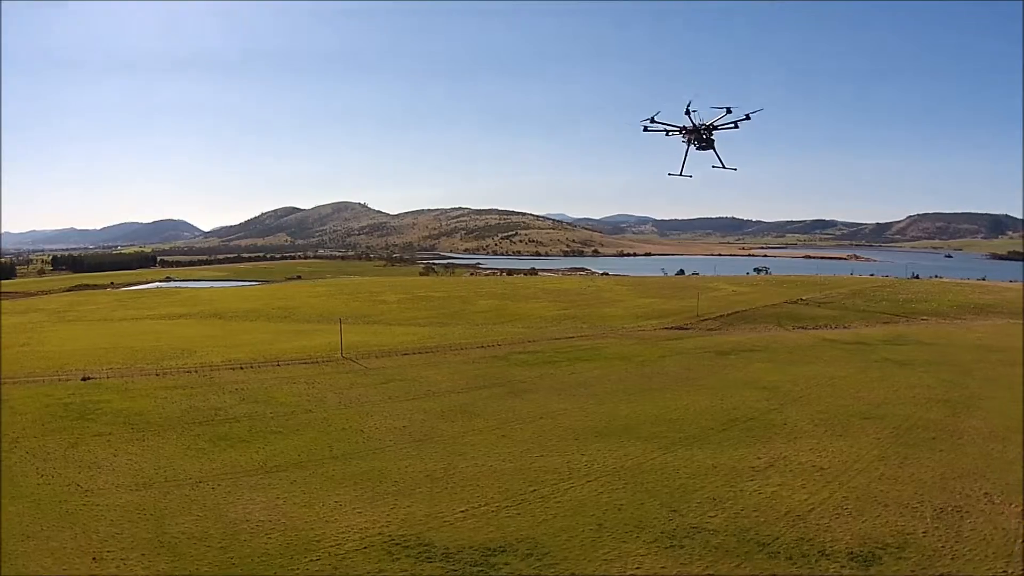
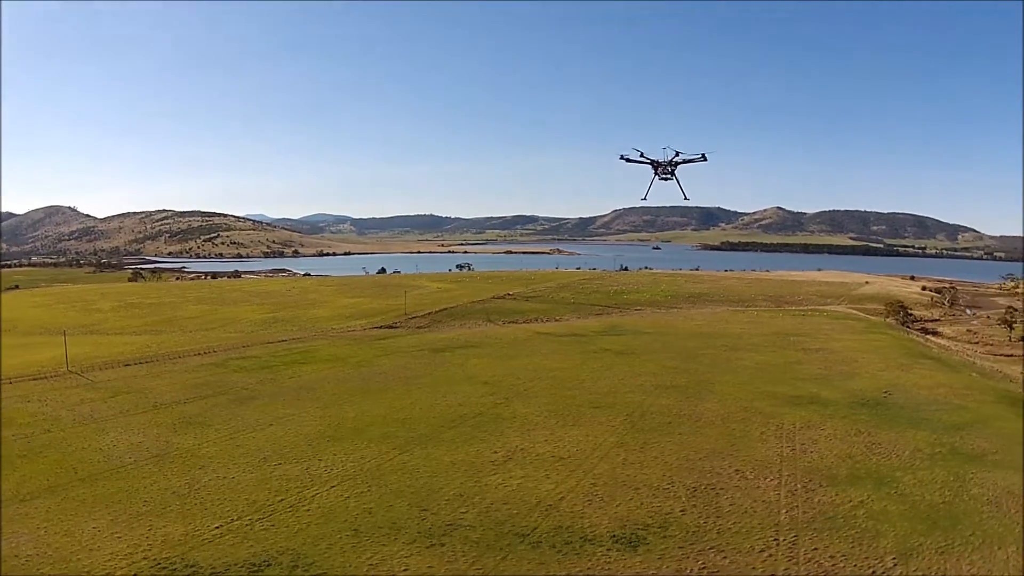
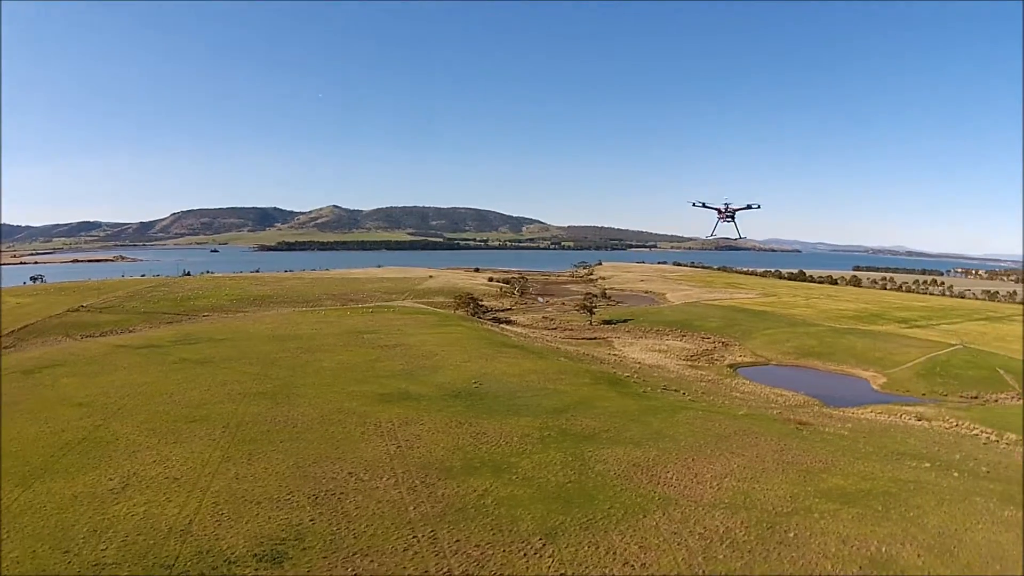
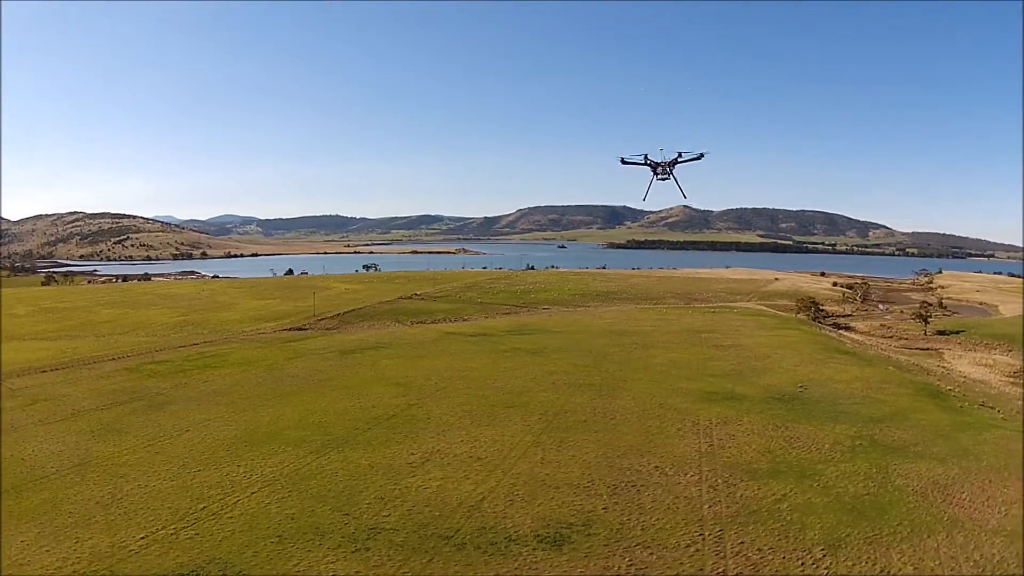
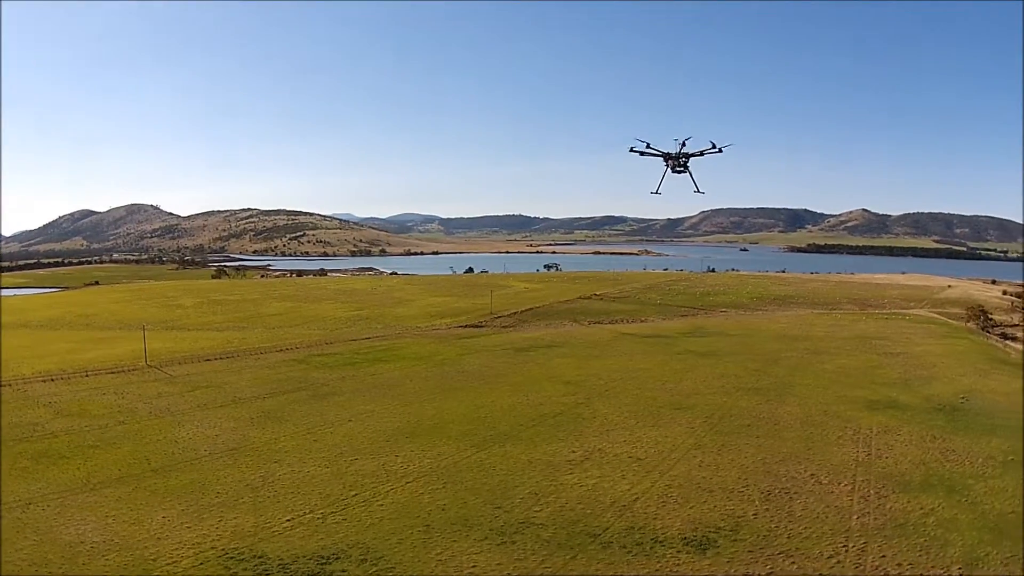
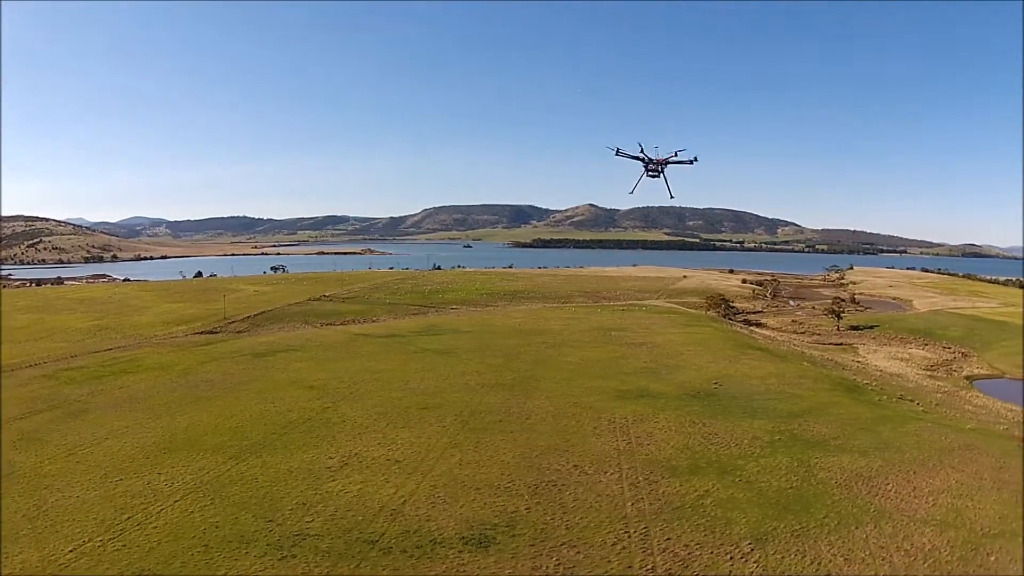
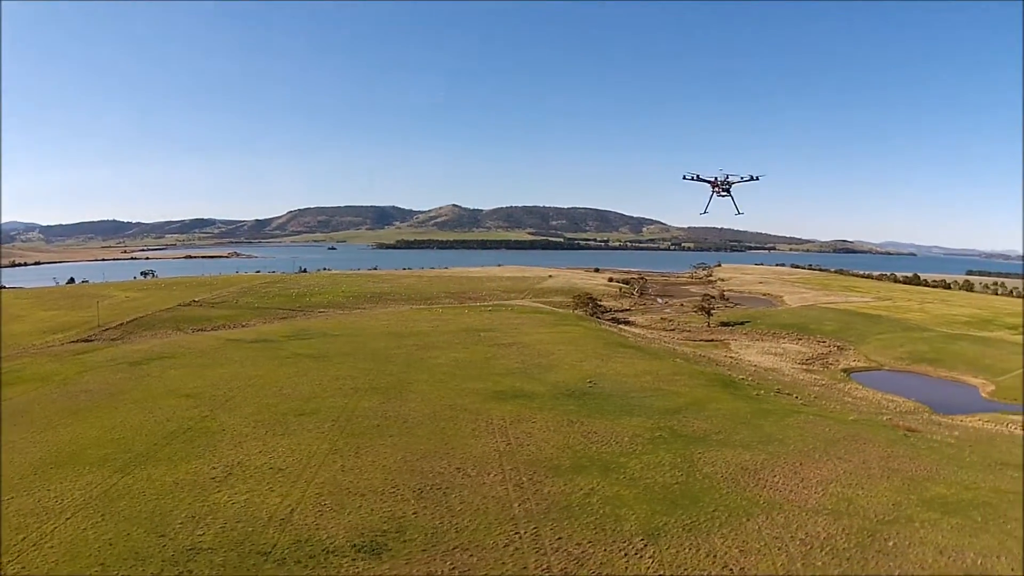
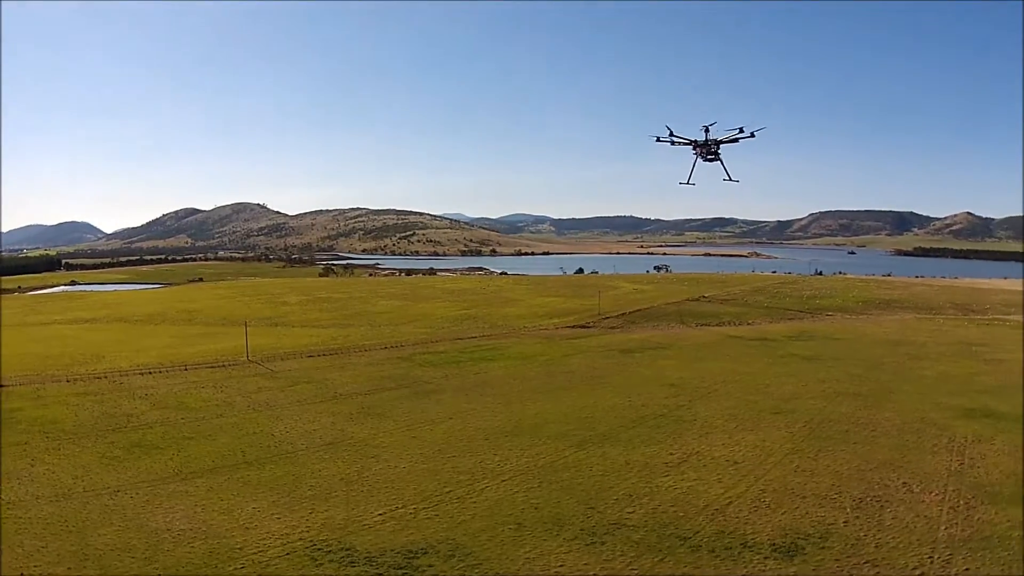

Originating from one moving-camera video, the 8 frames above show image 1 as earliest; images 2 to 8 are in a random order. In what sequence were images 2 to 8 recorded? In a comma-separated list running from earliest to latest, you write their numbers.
8, 5, 2, 4, 6, 7, 3
